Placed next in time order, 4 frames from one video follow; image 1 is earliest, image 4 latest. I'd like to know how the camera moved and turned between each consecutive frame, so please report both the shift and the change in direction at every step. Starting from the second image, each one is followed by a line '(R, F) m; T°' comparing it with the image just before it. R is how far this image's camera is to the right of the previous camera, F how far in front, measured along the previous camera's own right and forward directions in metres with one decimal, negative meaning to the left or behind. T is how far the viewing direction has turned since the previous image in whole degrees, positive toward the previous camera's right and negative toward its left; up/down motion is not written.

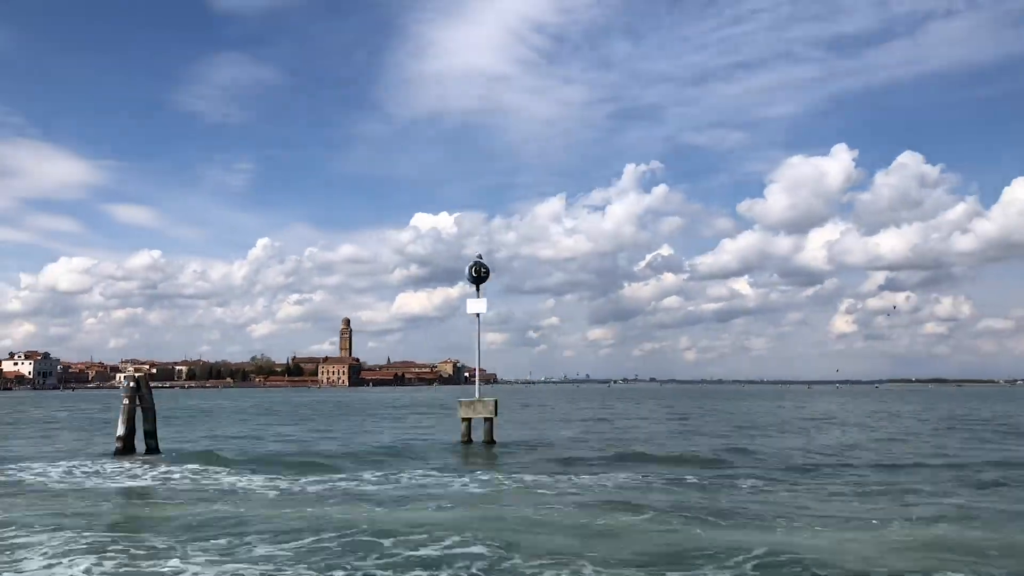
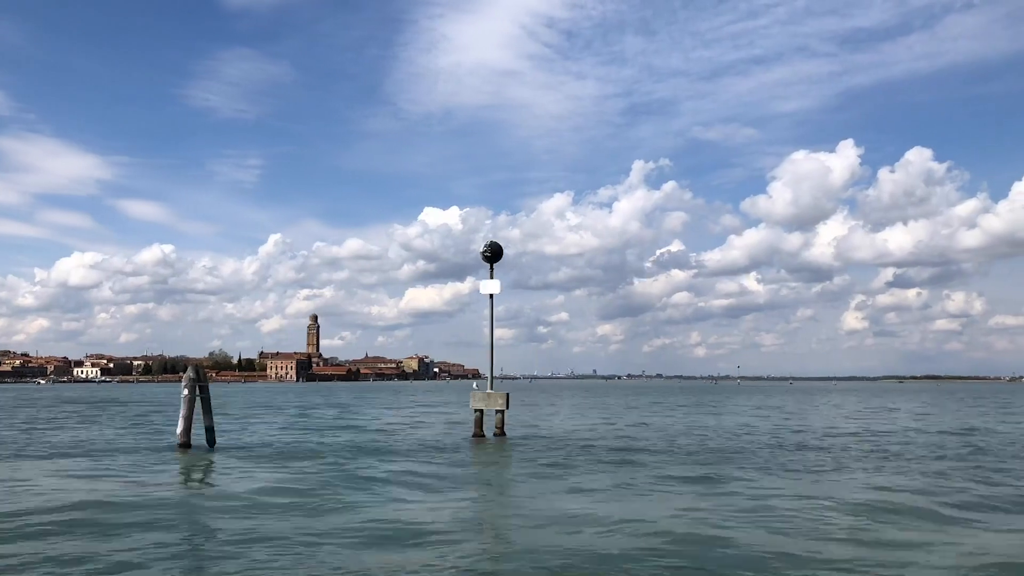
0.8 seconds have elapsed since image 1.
(+1.8, 0.0) m; -1°
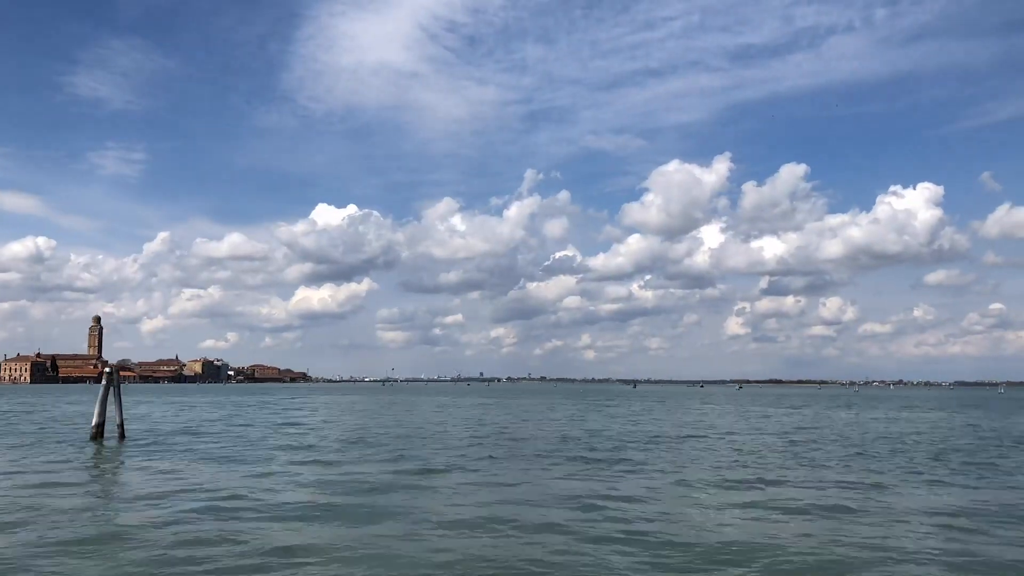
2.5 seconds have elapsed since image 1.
(+11.7, -2.5) m; +7°
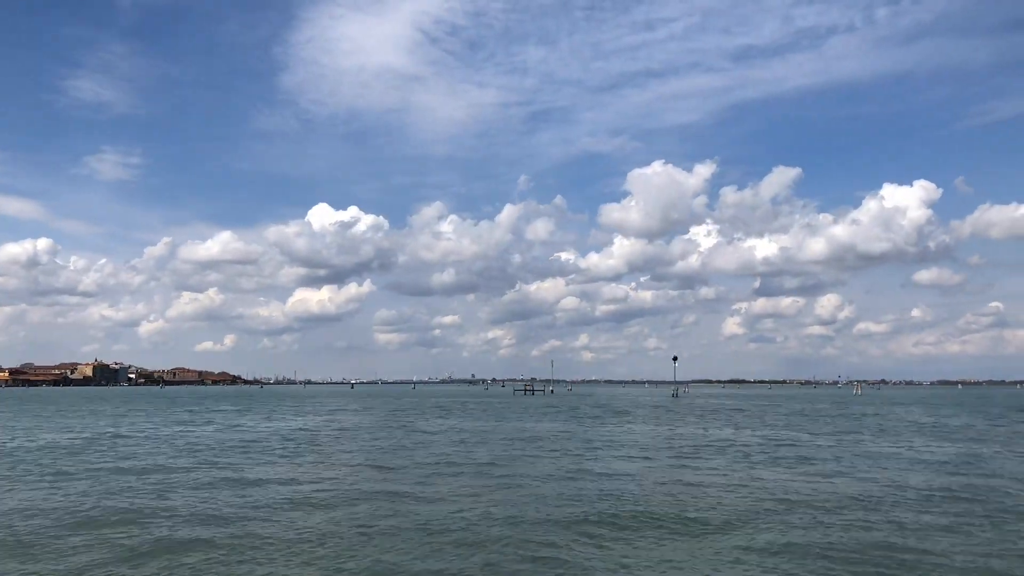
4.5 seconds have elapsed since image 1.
(+12.5, -1.4) m; -1°
